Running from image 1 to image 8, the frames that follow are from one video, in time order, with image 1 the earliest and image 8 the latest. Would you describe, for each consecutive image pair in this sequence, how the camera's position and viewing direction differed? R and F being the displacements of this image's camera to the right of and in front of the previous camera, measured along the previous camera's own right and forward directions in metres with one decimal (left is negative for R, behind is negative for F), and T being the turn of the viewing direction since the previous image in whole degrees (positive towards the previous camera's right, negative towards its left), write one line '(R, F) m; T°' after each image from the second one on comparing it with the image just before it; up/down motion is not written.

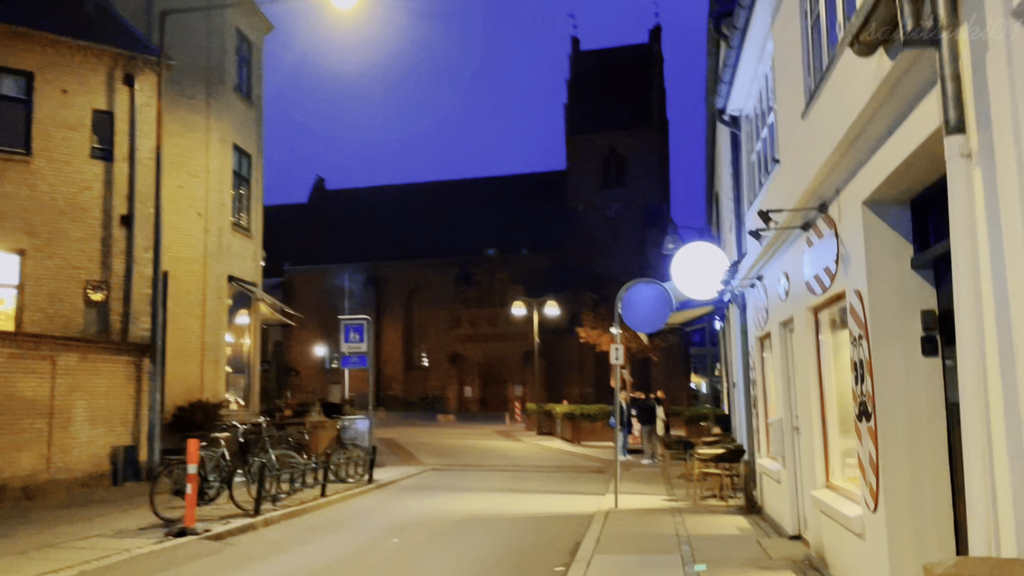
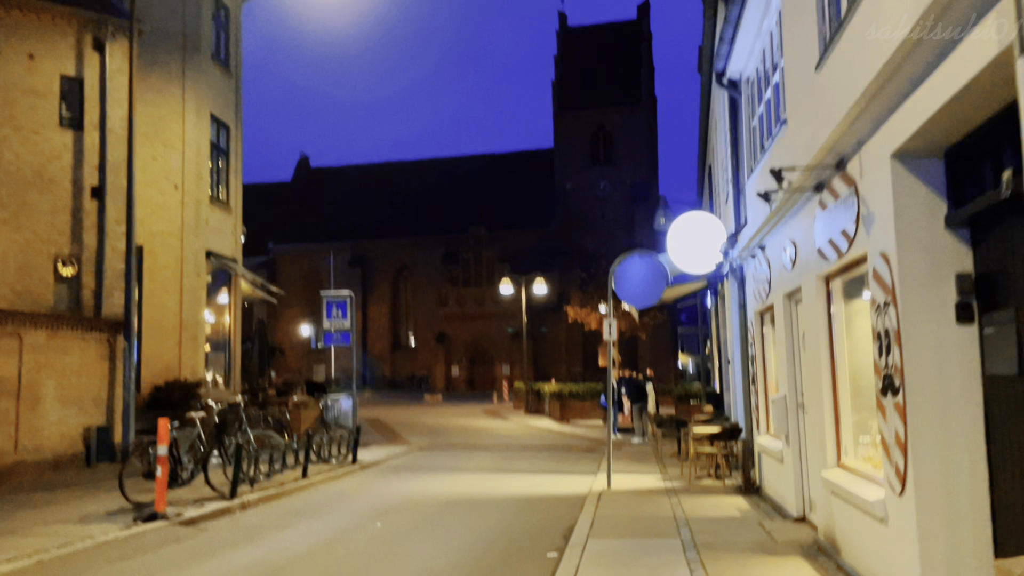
(0.0, +0.6) m; +1°
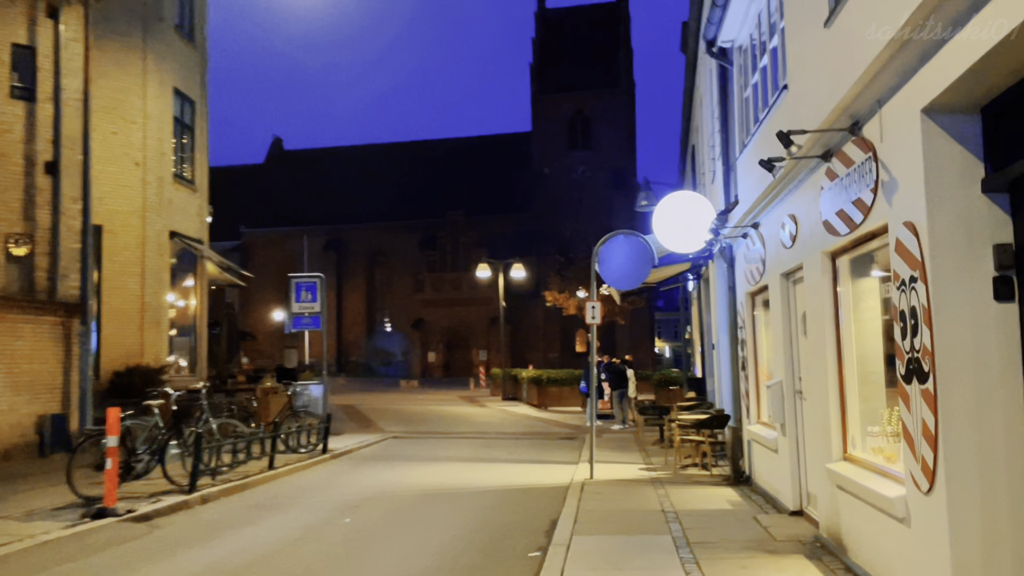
(0.0, +0.7) m; +2°
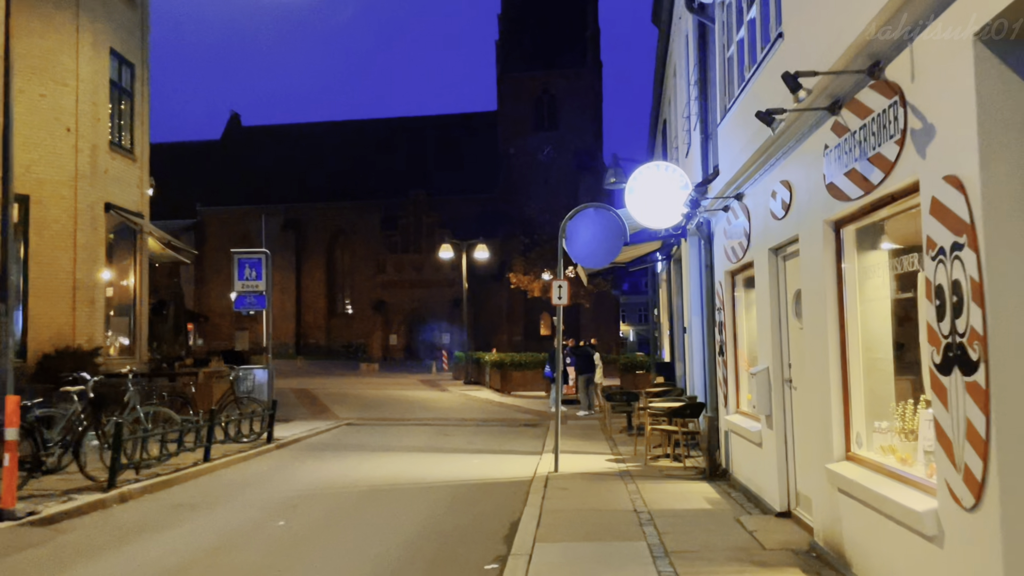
(+0.1, +1.1) m; +3°
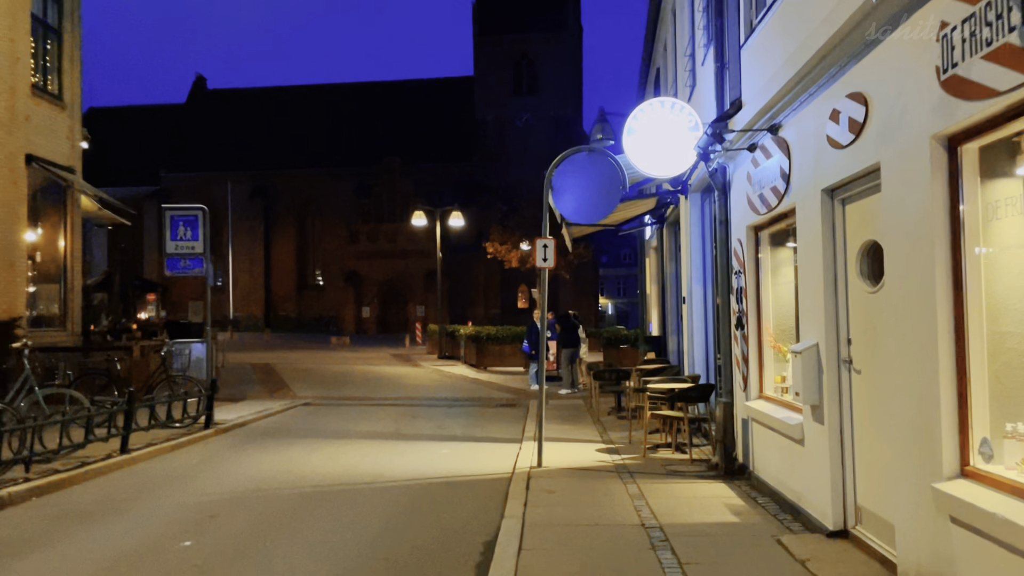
(0.0, +2.0) m; +2°
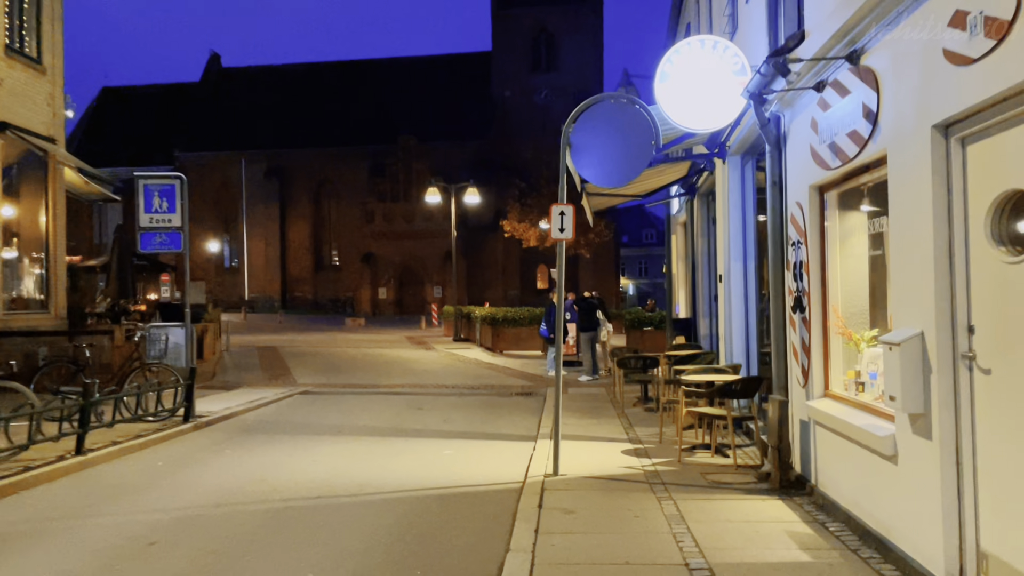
(+0.1, +1.6) m; -1°
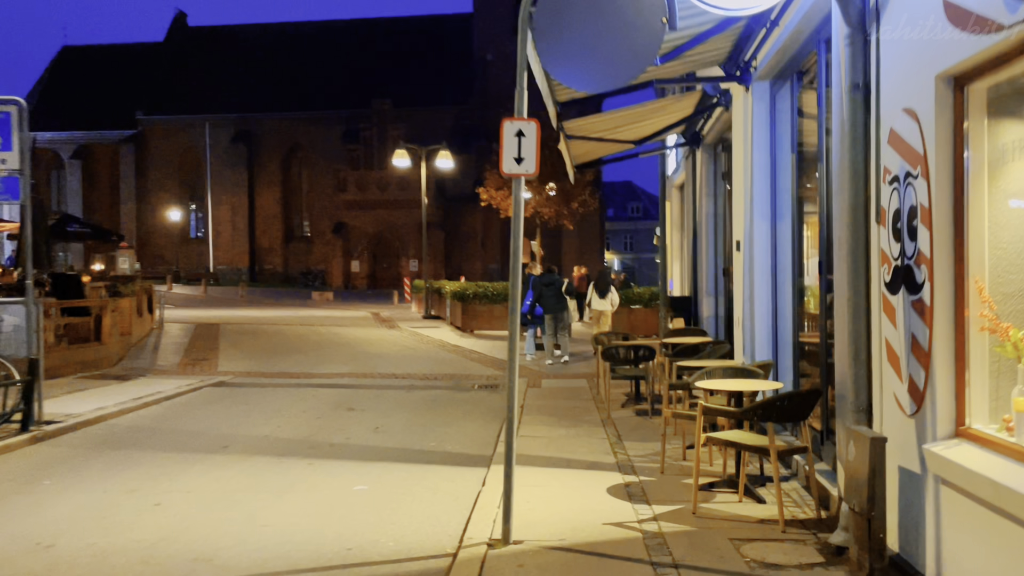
(+0.4, +3.0) m; +1°
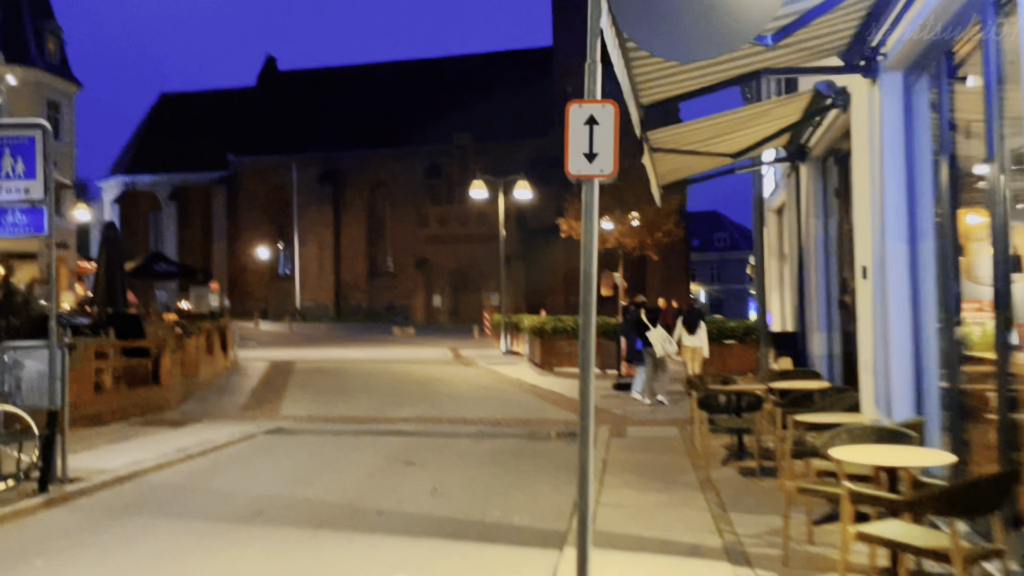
(+0.1, +1.4) m; -6°
